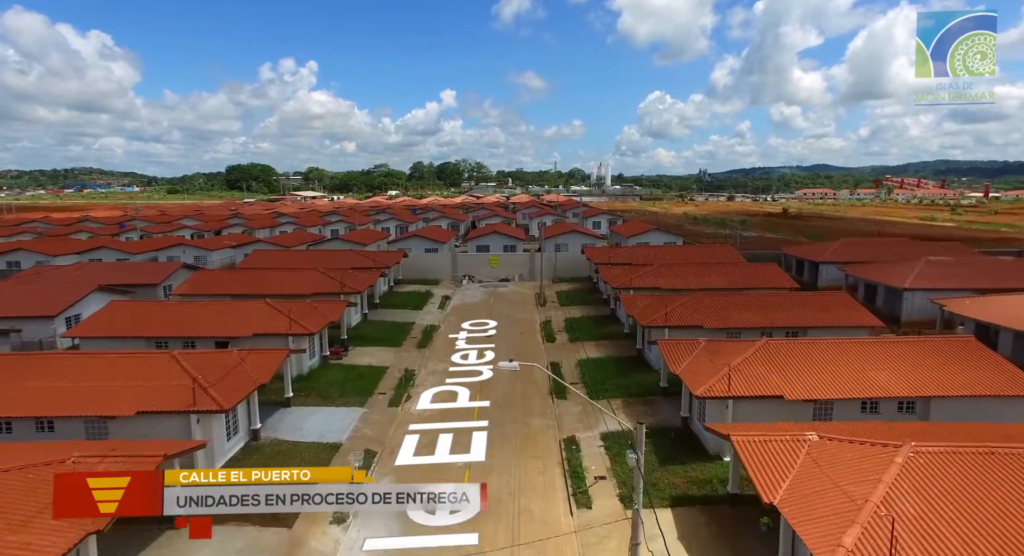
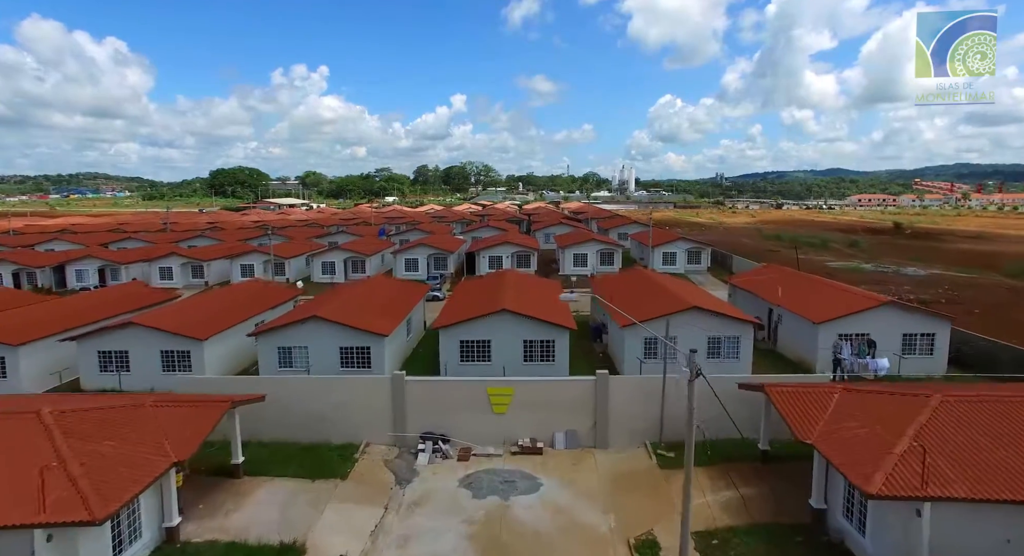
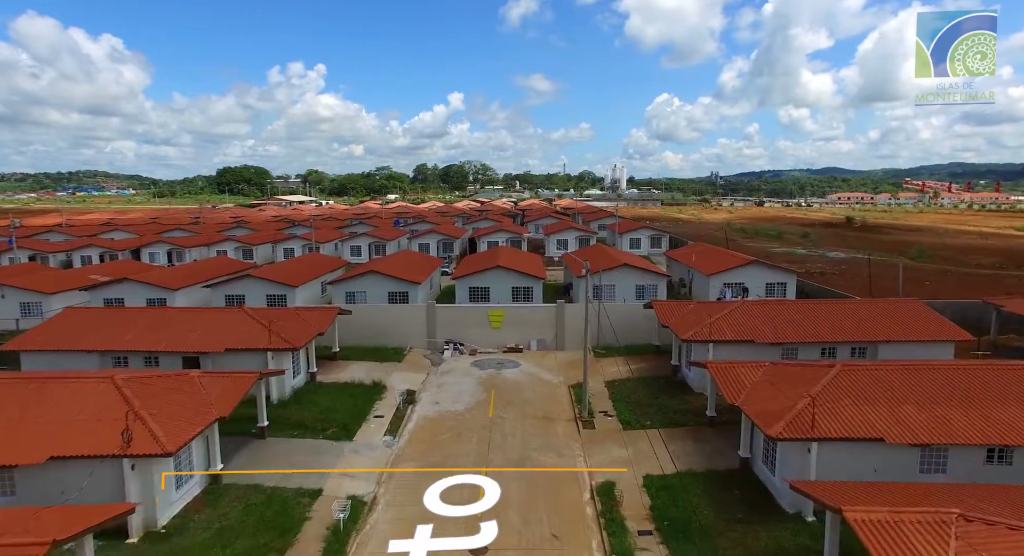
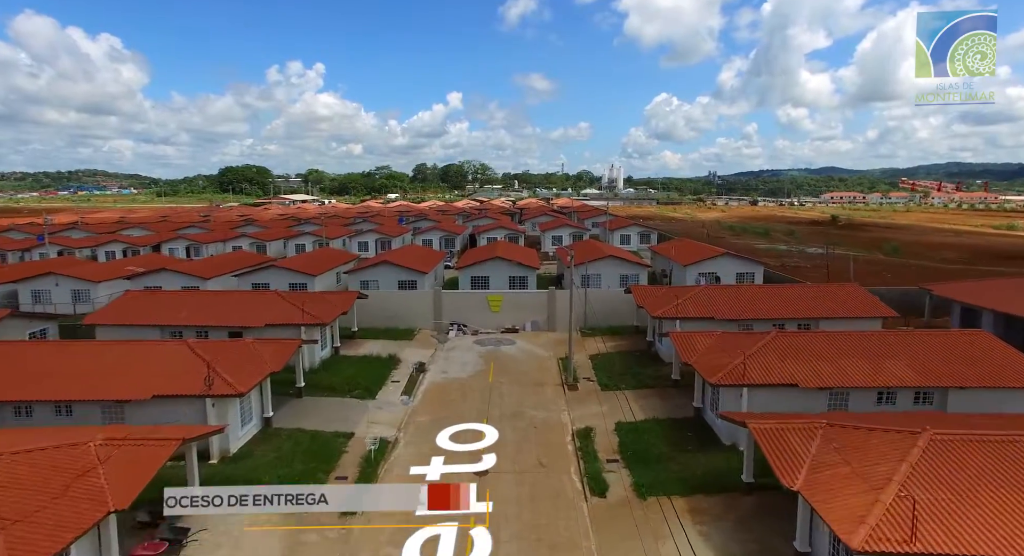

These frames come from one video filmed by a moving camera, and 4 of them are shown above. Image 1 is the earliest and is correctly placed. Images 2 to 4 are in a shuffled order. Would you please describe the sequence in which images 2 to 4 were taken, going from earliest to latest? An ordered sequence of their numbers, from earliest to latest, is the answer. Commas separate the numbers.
4, 3, 2
